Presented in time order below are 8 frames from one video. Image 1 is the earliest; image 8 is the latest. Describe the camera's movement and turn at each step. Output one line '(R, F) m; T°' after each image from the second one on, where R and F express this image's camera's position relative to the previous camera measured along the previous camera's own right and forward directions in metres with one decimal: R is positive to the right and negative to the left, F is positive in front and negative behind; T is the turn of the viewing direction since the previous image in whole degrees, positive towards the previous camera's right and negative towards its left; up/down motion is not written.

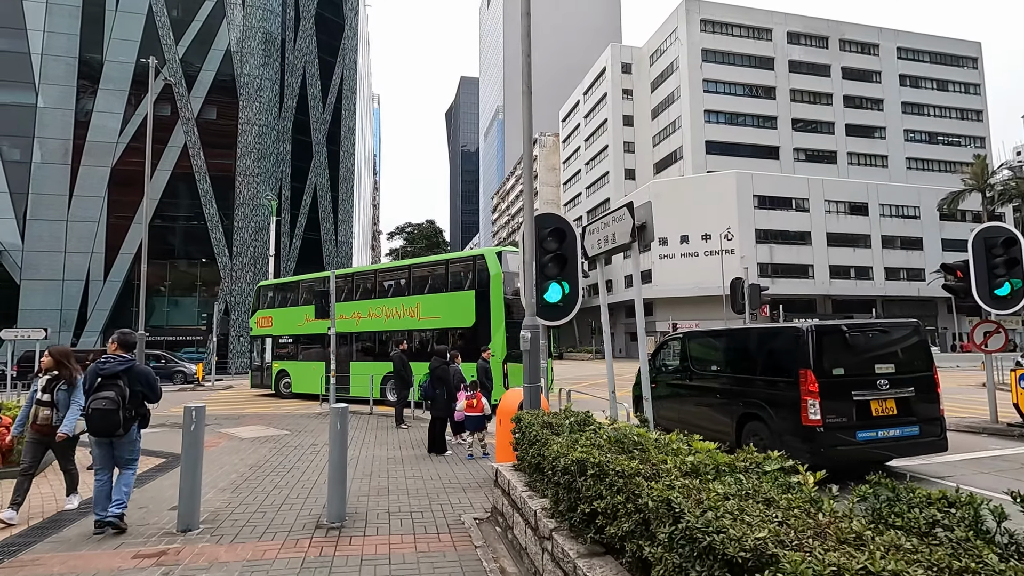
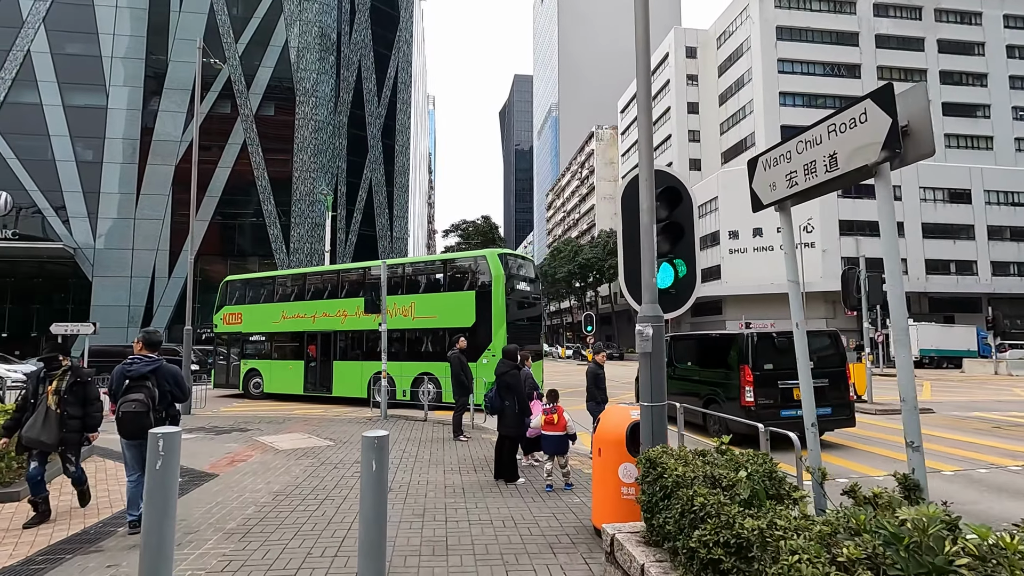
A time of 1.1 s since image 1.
(-0.5, +1.9) m; -6°
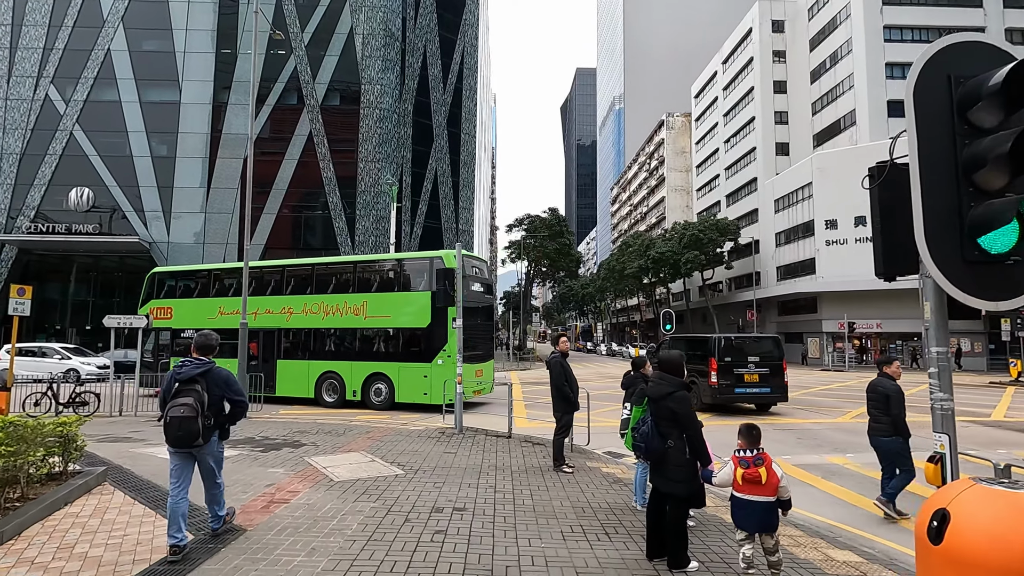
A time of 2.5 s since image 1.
(-0.9, +2.4) m; -6°
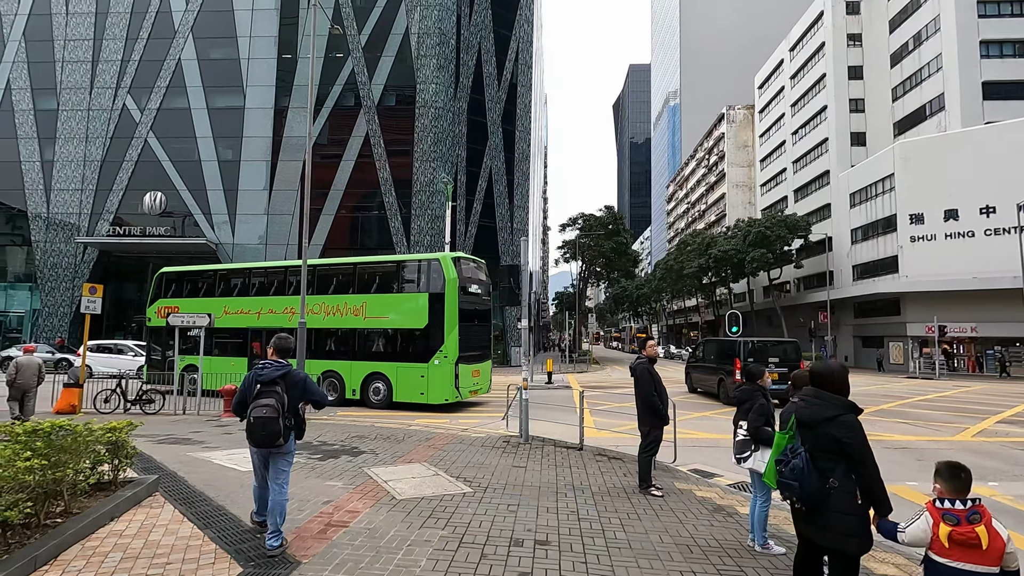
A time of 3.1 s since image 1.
(-0.4, +0.9) m; -5°
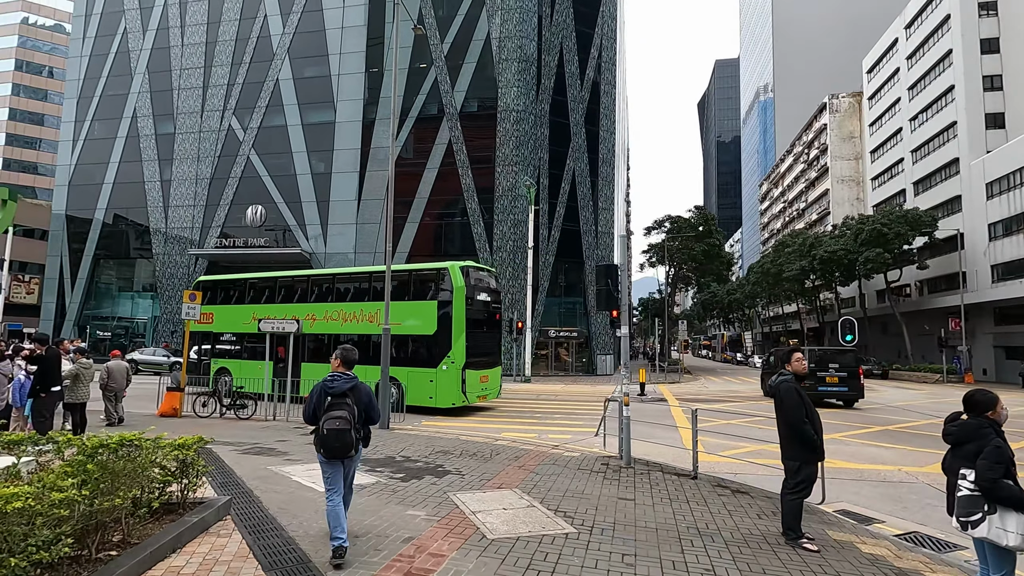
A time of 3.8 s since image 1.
(-0.3, +1.0) m; -9°
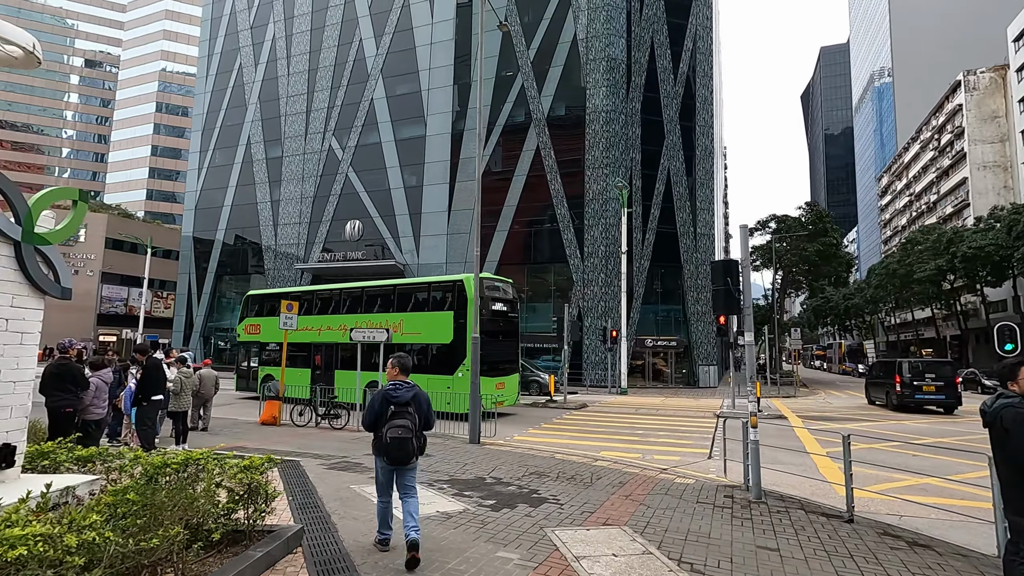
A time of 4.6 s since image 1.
(-0.2, +1.0) m; -10°
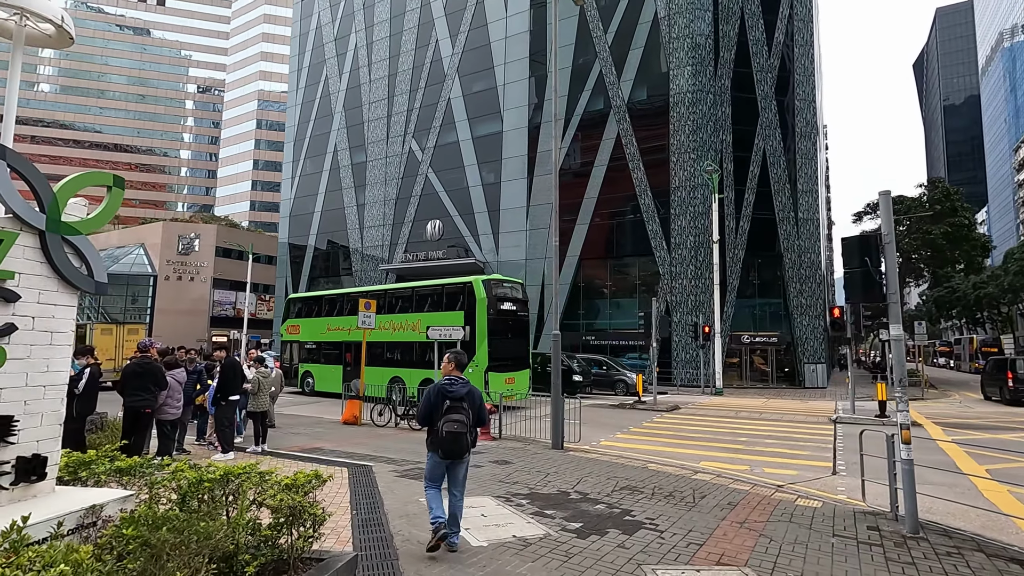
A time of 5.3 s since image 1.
(0.0, +1.0) m; -9°
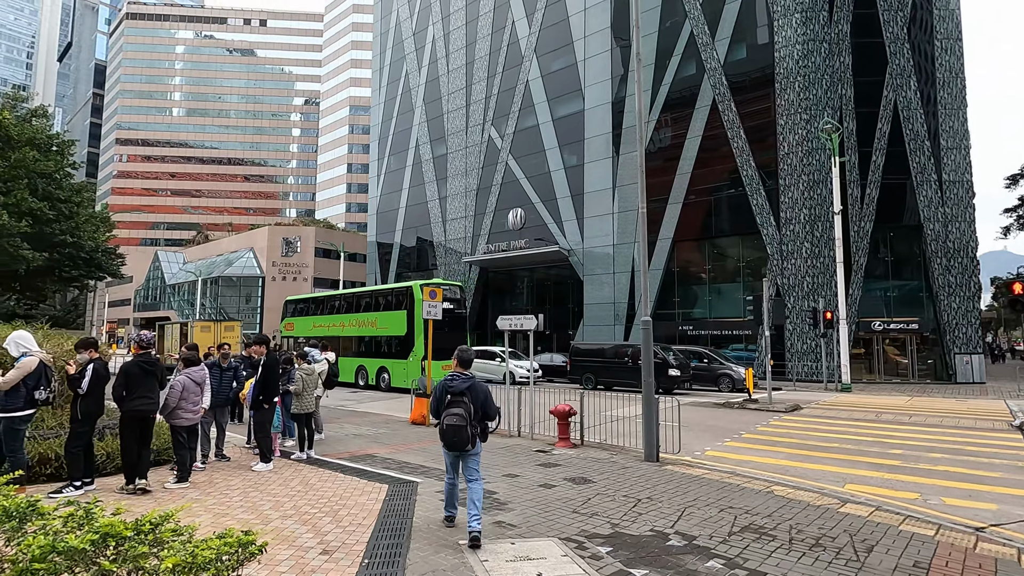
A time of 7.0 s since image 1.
(+0.2, +1.9) m; -10°
